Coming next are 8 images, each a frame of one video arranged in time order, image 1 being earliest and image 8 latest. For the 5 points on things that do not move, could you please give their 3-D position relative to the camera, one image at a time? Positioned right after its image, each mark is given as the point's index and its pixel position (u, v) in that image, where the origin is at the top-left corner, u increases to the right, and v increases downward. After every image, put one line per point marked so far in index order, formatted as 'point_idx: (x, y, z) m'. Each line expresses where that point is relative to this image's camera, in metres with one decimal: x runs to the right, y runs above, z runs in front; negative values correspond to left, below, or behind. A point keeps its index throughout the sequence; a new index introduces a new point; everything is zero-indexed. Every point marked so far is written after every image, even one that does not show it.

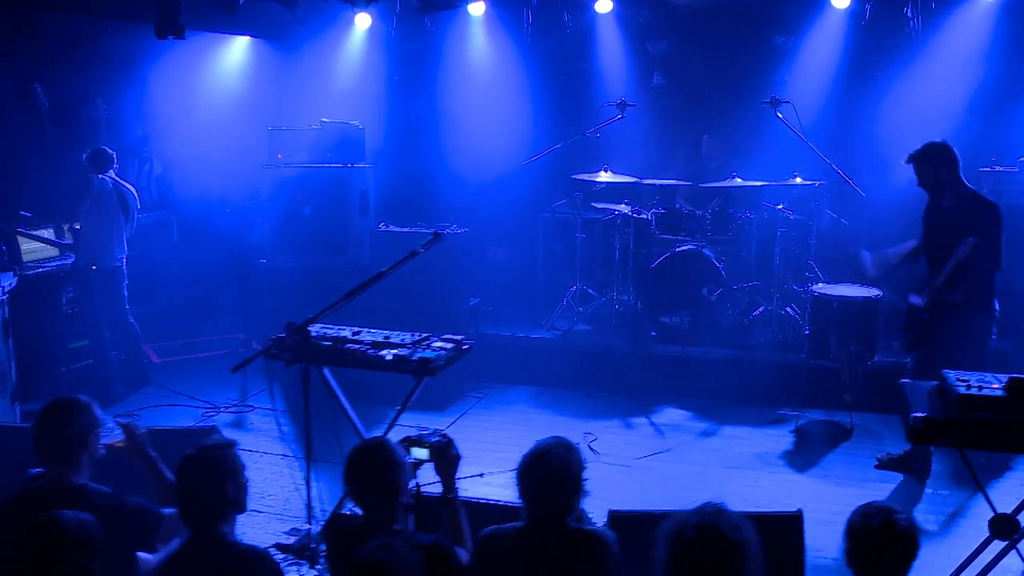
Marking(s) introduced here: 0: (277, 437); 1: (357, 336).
0: (-1.3, -0.8, +5.5) m
1: (-0.7, -0.2, +4.1) m
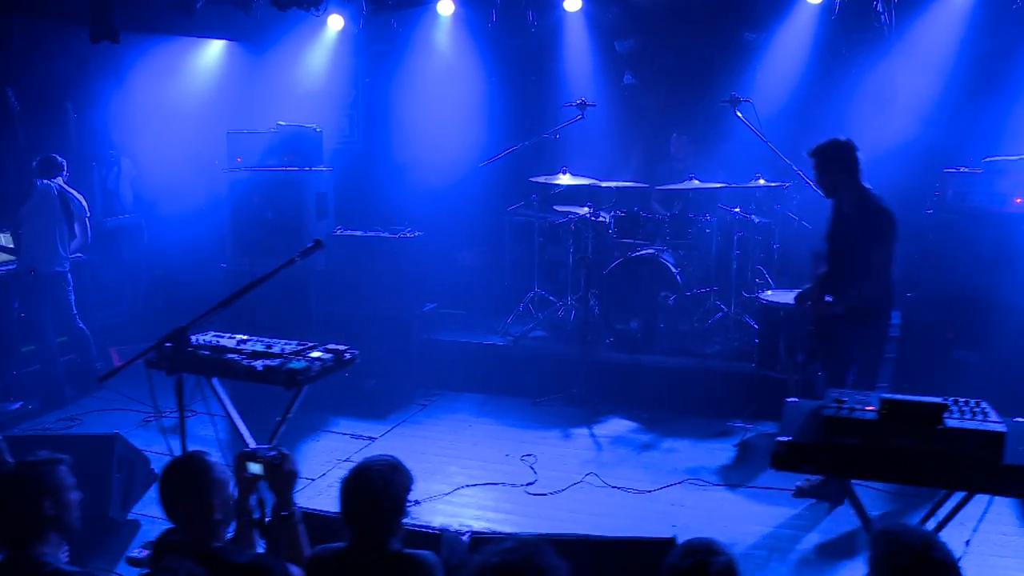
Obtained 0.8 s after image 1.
0: (-1.7, -0.8, +5.5) m
1: (-1.1, -0.2, +4.0) m
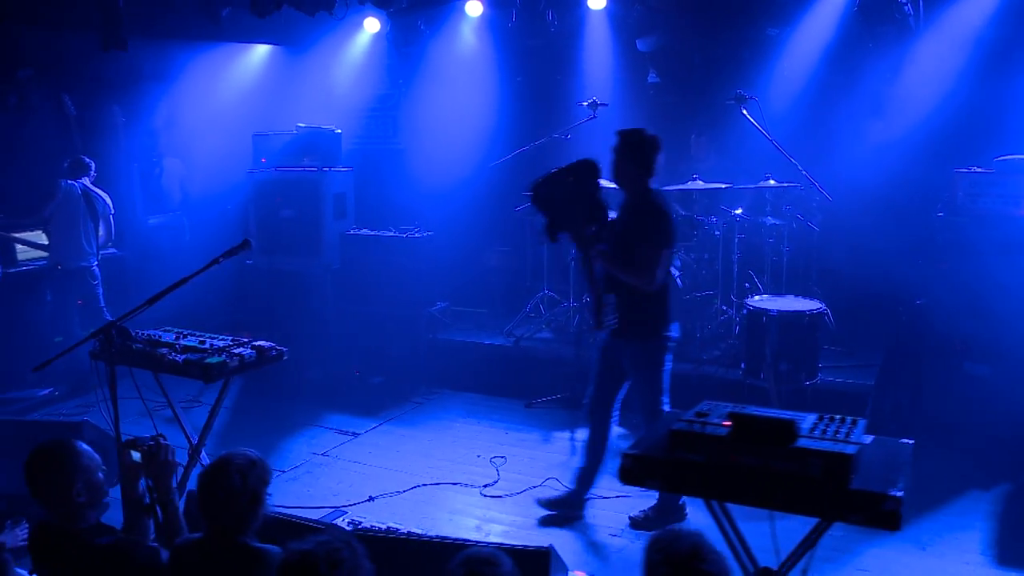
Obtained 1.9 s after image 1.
0: (-1.8, -0.8, +5.7) m
1: (-1.4, -0.2, +4.1) m
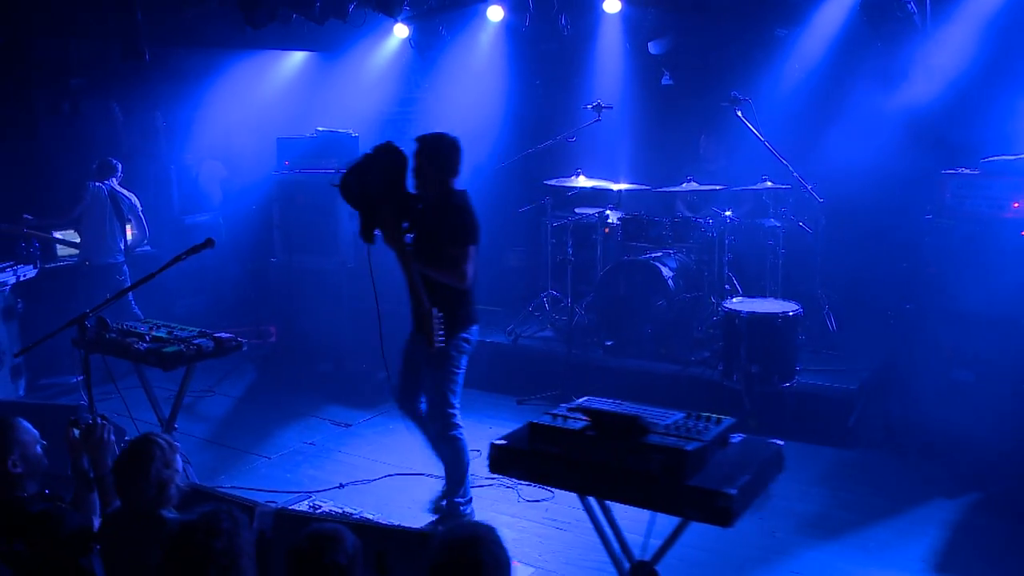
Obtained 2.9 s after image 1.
0: (-1.8, -0.8, +6.0) m
1: (-1.7, -0.2, +4.4) m
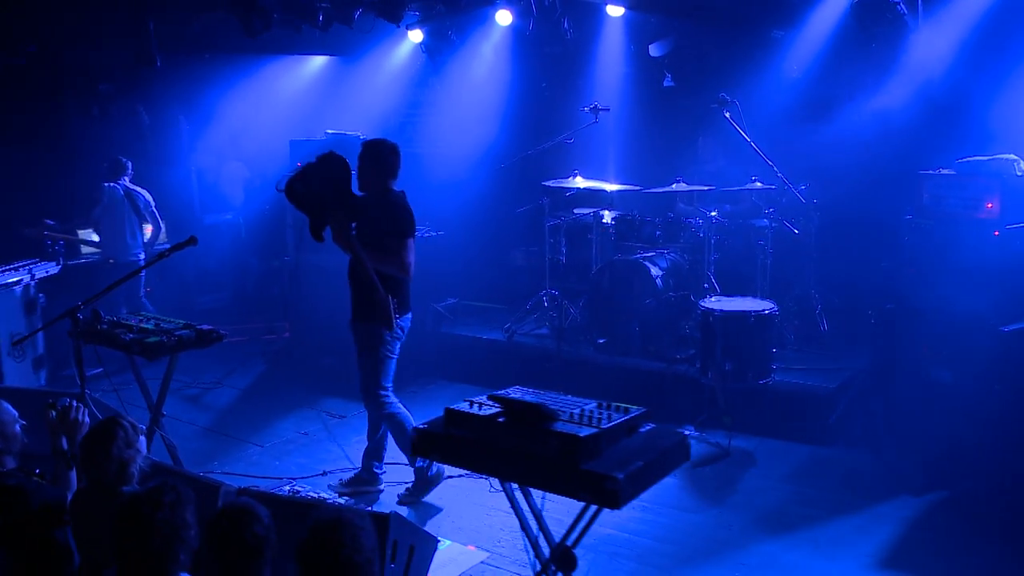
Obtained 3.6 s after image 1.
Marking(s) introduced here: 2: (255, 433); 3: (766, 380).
0: (-1.9, -0.8, +6.3) m
1: (-1.8, -0.2, +4.7) m
2: (-1.5, -0.9, +5.8) m
3: (+1.4, -0.5, +5.3) m
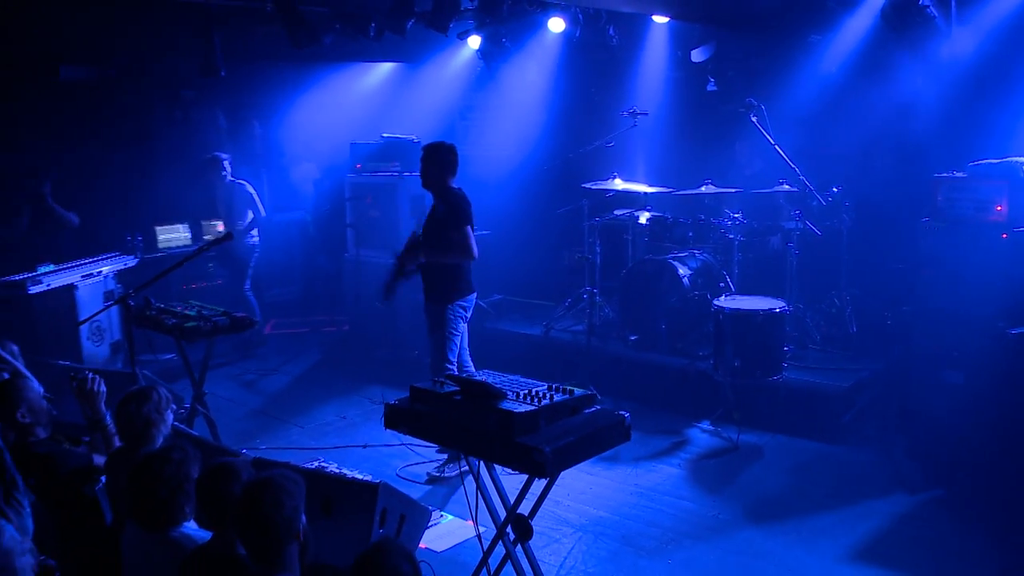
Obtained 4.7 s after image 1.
0: (-1.7, -0.7, +6.8) m
1: (-1.7, -0.1, +5.2) m
2: (-1.4, -0.8, +6.3) m
3: (+1.5, -0.5, +5.5) m
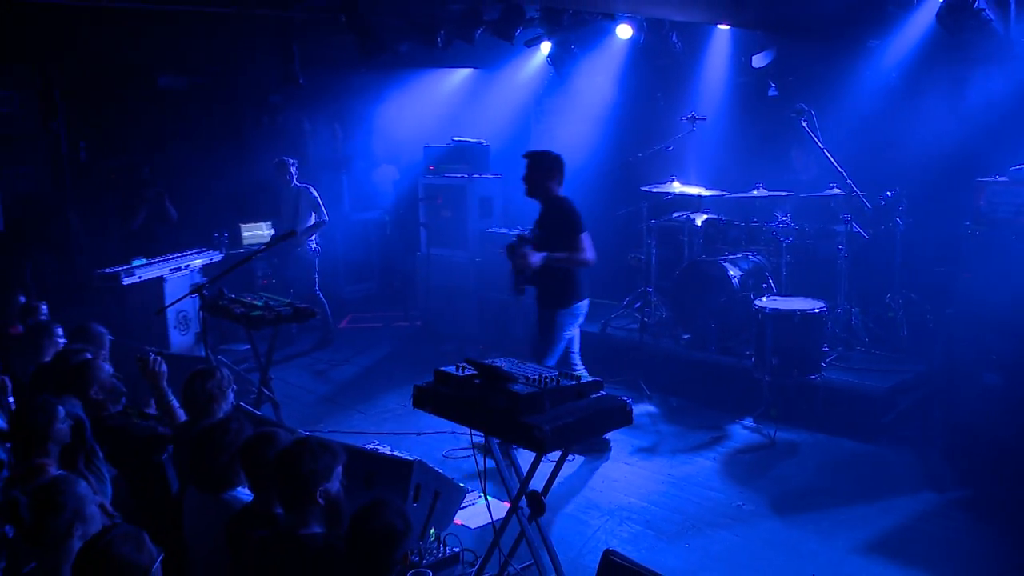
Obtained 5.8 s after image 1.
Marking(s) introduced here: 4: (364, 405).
0: (-1.3, -0.7, +7.2) m
1: (-1.5, -0.1, +5.6) m
2: (-1.0, -0.8, +6.7) m
3: (+1.7, -0.5, +5.6) m
4: (-1.0, -0.8, +6.6) m
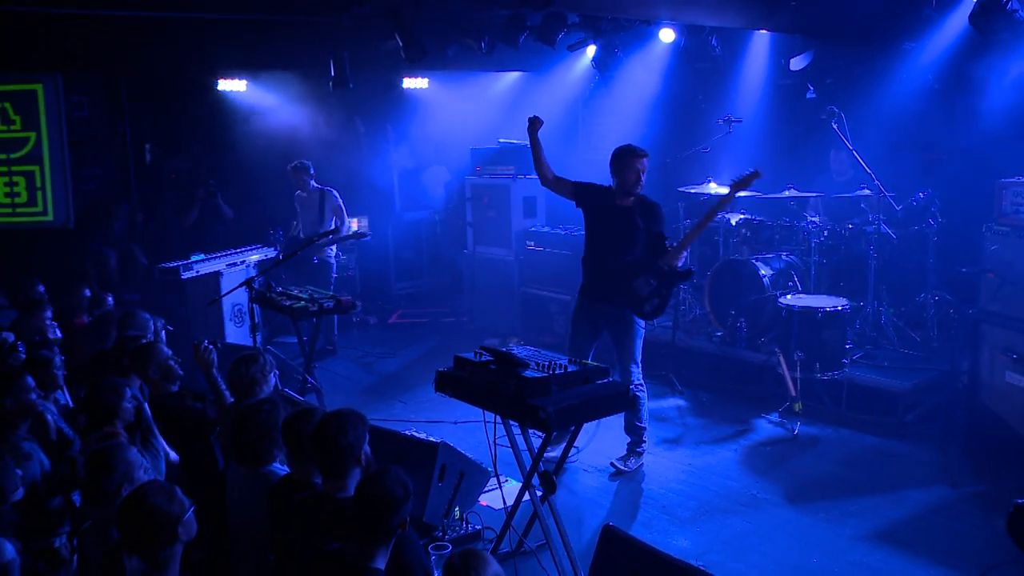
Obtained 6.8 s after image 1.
0: (-1.0, -0.6, +7.5) m
1: (-1.3, 0.0, +6.0) m
2: (-0.8, -0.7, +7.0) m
3: (+1.9, -0.5, +5.7) m
4: (-0.8, -0.8, +6.9) m
